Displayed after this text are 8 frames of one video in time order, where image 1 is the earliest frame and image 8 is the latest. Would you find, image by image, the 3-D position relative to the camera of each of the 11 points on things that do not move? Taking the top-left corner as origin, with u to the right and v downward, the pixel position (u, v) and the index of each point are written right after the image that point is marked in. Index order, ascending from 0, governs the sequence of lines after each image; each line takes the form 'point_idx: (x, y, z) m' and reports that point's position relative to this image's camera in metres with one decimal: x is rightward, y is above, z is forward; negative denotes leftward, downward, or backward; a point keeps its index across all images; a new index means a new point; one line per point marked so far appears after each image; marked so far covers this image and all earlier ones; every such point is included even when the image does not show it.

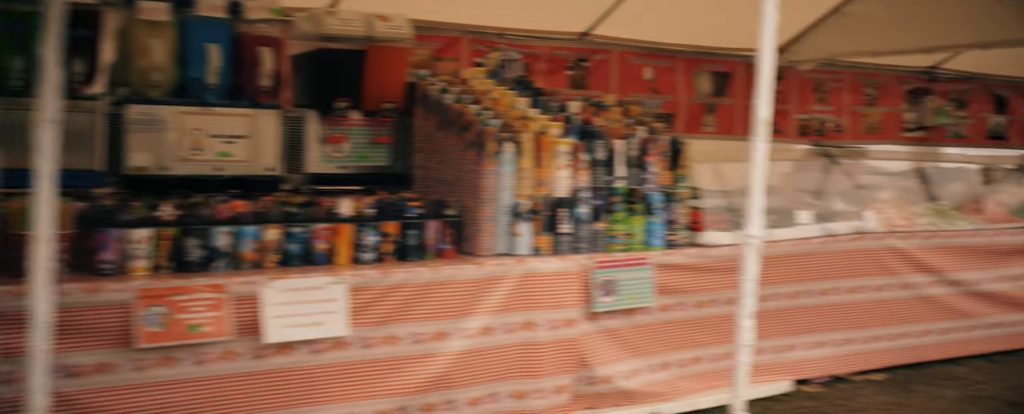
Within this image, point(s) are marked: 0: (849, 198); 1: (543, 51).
0: (+1.9, +0.1, +4.3) m
1: (+0.2, +1.2, +5.8) m
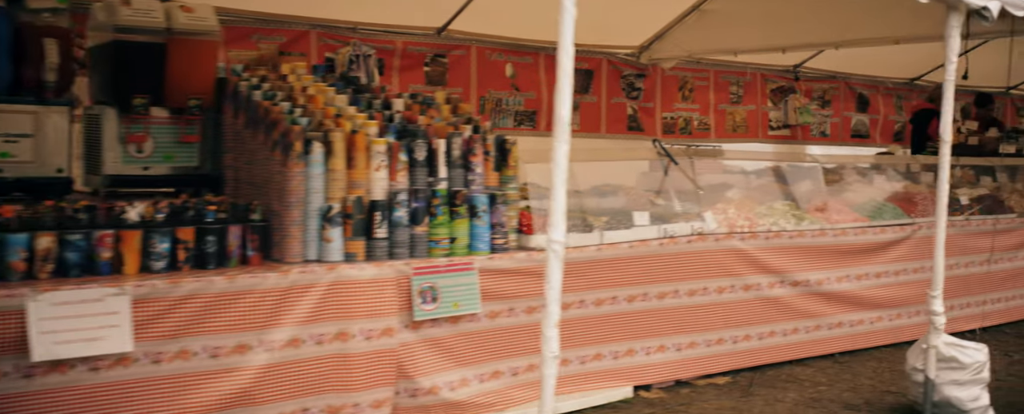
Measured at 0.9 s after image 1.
0: (+1.0, +0.1, +4.3) m
1: (-0.8, +1.2, +5.6) m
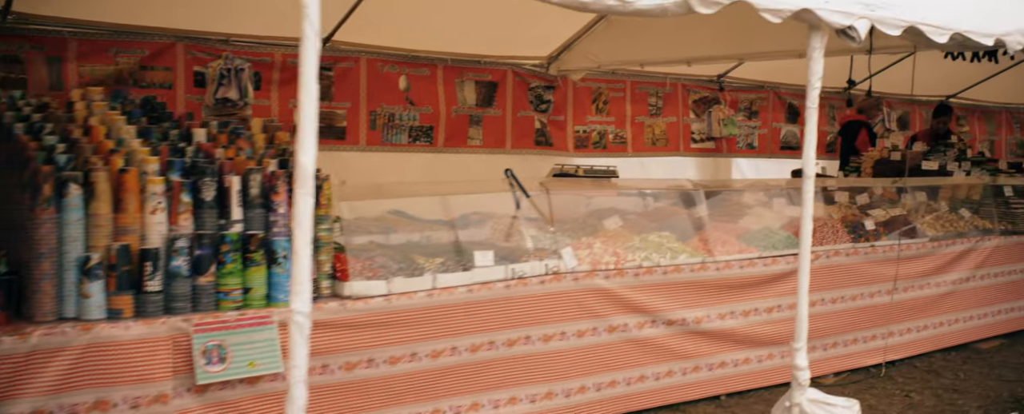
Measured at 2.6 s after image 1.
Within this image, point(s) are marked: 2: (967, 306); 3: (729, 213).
0: (+0.2, -0.1, +3.9) m
1: (-1.6, +1.0, +5.2) m
2: (+2.9, -0.6, +4.9) m
3: (+1.3, 0.0, +4.7) m
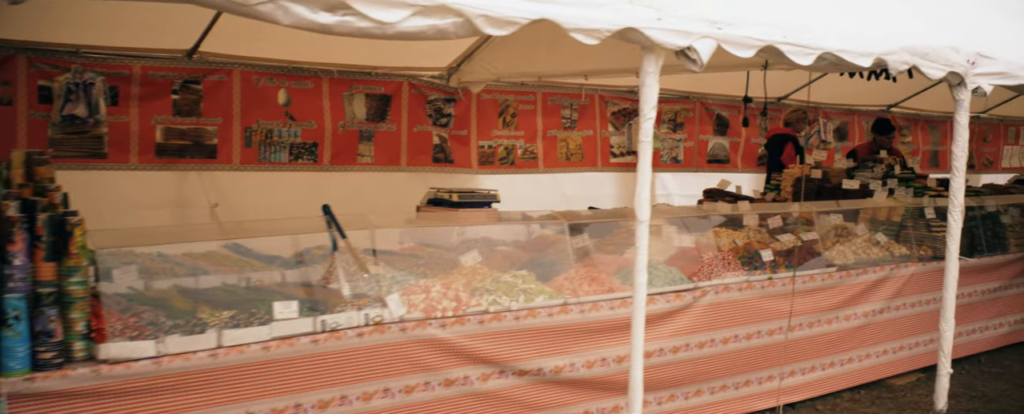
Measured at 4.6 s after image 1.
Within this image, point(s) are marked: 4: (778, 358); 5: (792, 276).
0: (-0.5, -0.3, +3.5) m
1: (-2.4, +0.8, +4.8) m
2: (+2.1, -0.8, +4.5) m
3: (+0.5, -0.2, +4.3) m
4: (+1.5, -0.8, +4.2) m
5: (+1.5, -0.4, +4.2) m
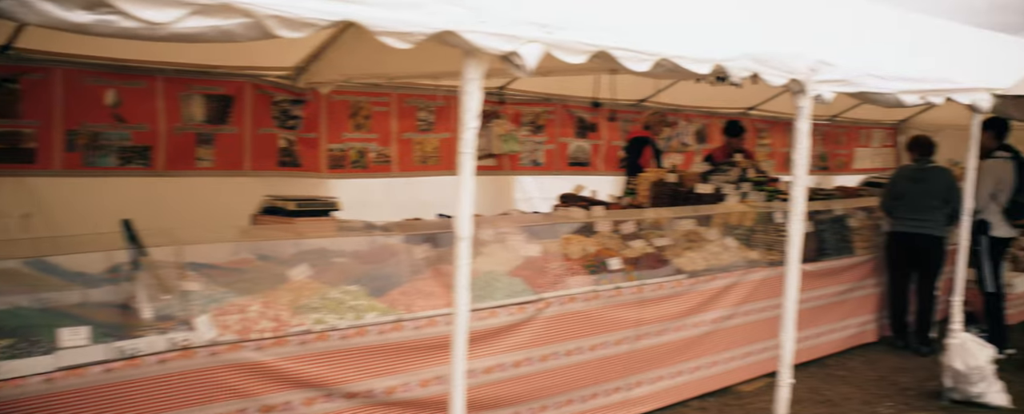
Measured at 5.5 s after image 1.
0: (-1.3, -0.3, +3.2) m
1: (-3.3, +0.8, +4.3) m
2: (+1.2, -0.8, +4.5) m
3: (-0.3, -0.3, +4.1) m
4: (+0.6, -0.9, +4.1) m
5: (+0.7, -0.4, +4.1) m
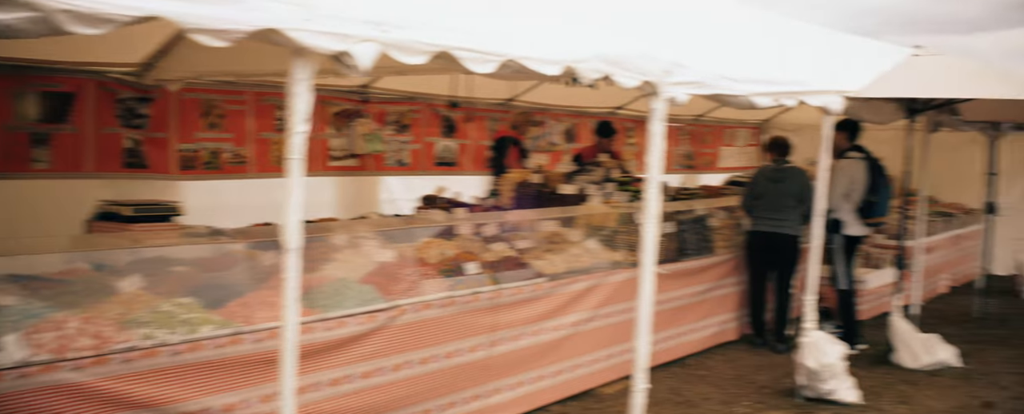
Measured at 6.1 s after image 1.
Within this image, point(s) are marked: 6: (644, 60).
0: (-2.0, -0.4, +2.9) m
1: (-4.1, +0.7, +3.8) m
2: (+0.4, -0.8, +4.5) m
3: (-1.1, -0.3, +3.9) m
4: (-0.2, -0.9, +4.0) m
5: (-0.1, -0.4, +4.0) m
6: (+0.6, +0.7, +3.7) m
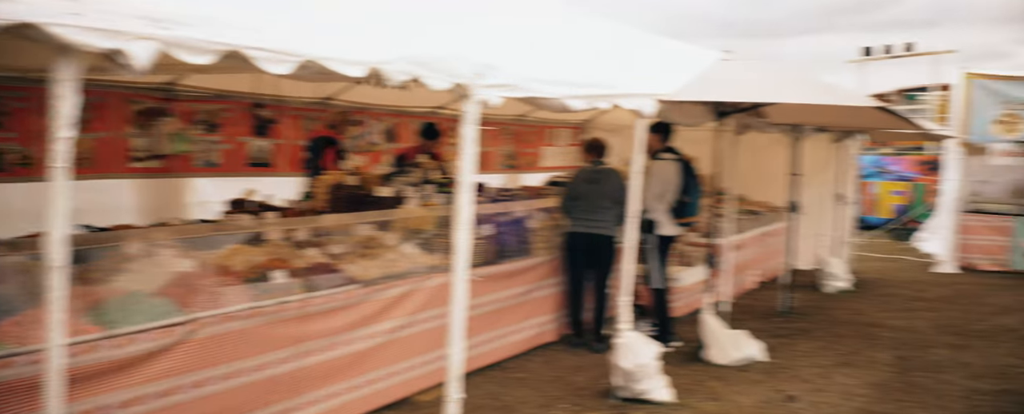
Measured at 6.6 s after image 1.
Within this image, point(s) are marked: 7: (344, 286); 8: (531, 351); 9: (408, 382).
0: (-2.8, -0.5, +2.6) m
1: (-5.0, +0.7, +3.2) m
2: (-0.6, -0.8, +4.4) m
3: (-2.0, -0.3, +3.6) m
4: (-1.1, -0.9, +3.9) m
5: (-1.0, -0.5, +3.9) m
6: (-0.3, +0.7, +3.7) m
7: (-0.9, -0.4, +4.0) m
8: (+0.2, -0.9, +4.7) m
9: (-0.5, -1.0, +4.5) m
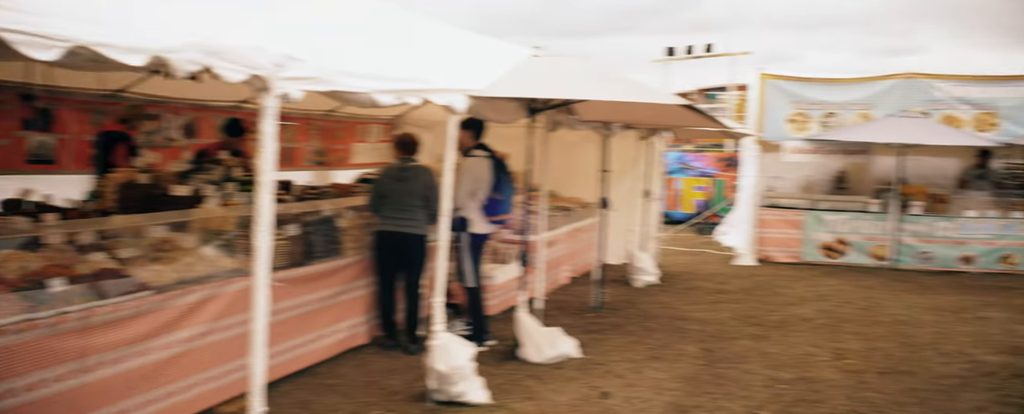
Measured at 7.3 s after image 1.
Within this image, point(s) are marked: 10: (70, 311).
0: (-3.5, -0.5, +2.0) m
1: (-5.8, +0.6, +2.3) m
2: (-1.6, -0.8, +4.1) m
3: (-2.9, -0.3, +3.2) m
4: (-2.0, -0.9, +3.5) m
5: (-2.0, -0.5, +3.5) m
6: (-1.2, +0.7, +3.5) m
7: (-1.8, -0.4, +3.7) m
8: (-0.9, -0.9, +4.5) m
9: (-1.6, -1.0, +4.2) m
10: (-2.0, -0.5, +3.5) m
